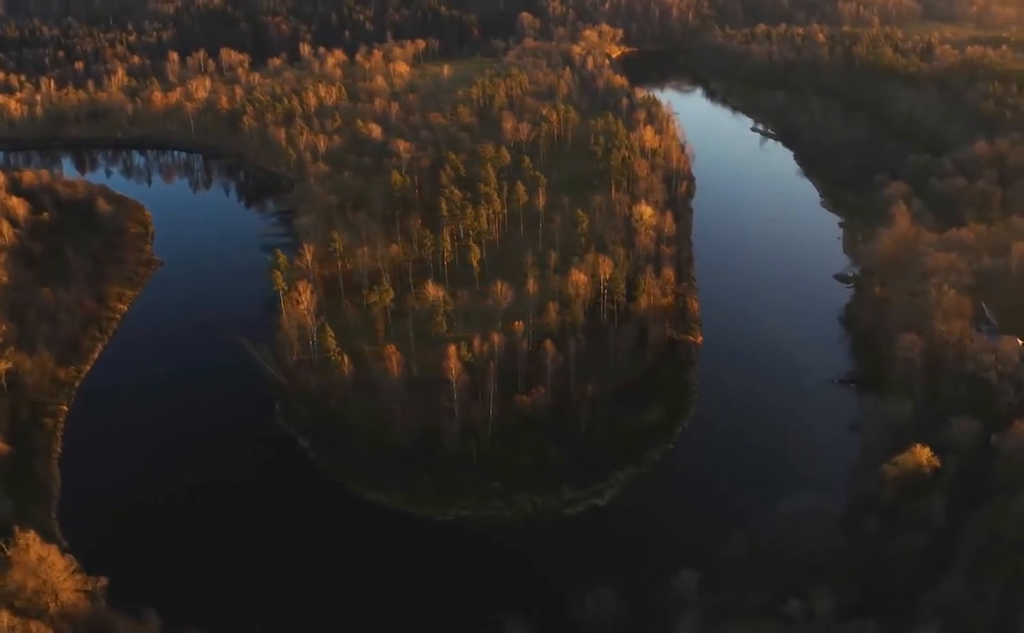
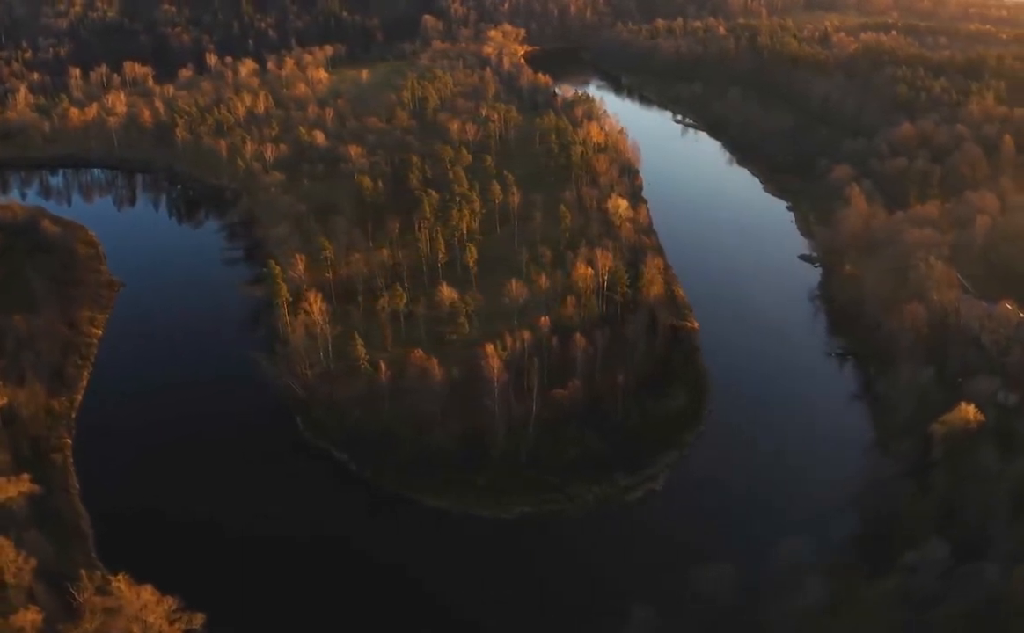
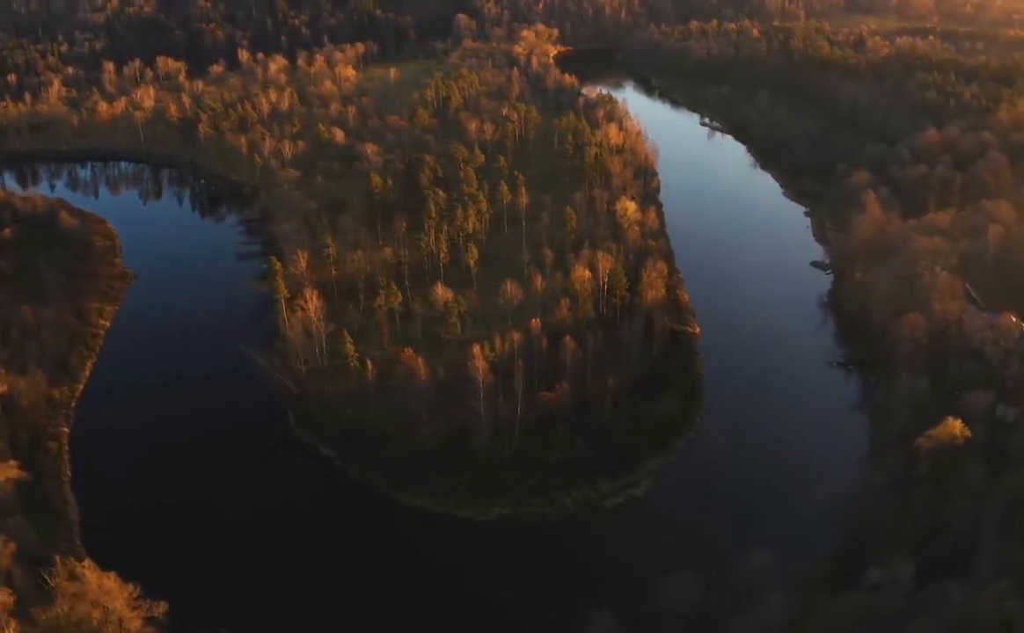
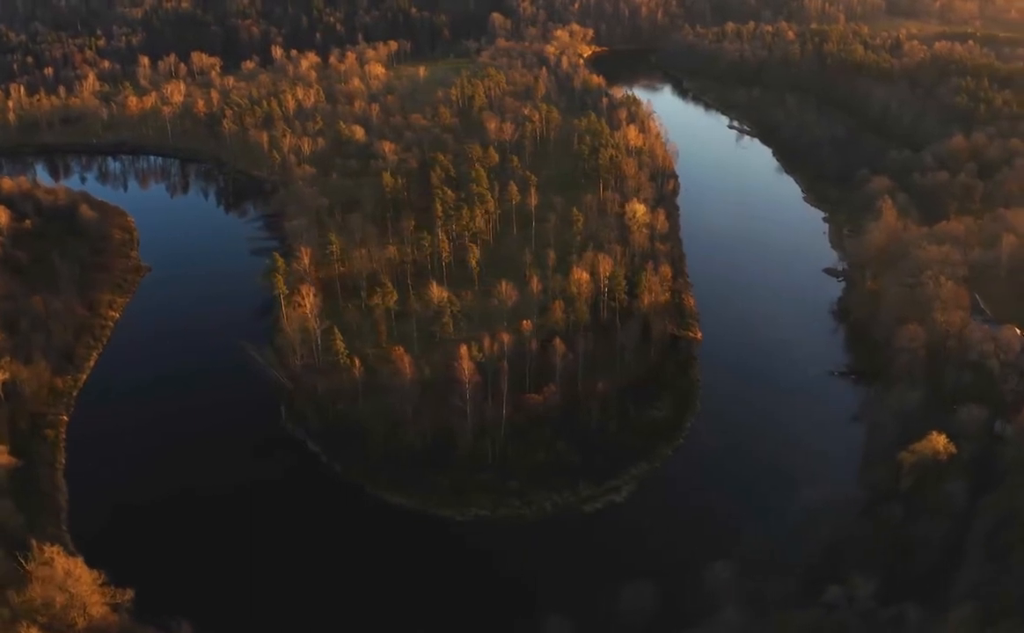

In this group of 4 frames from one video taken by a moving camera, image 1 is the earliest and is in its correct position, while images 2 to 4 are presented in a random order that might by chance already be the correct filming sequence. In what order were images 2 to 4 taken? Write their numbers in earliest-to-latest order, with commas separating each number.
4, 3, 2
